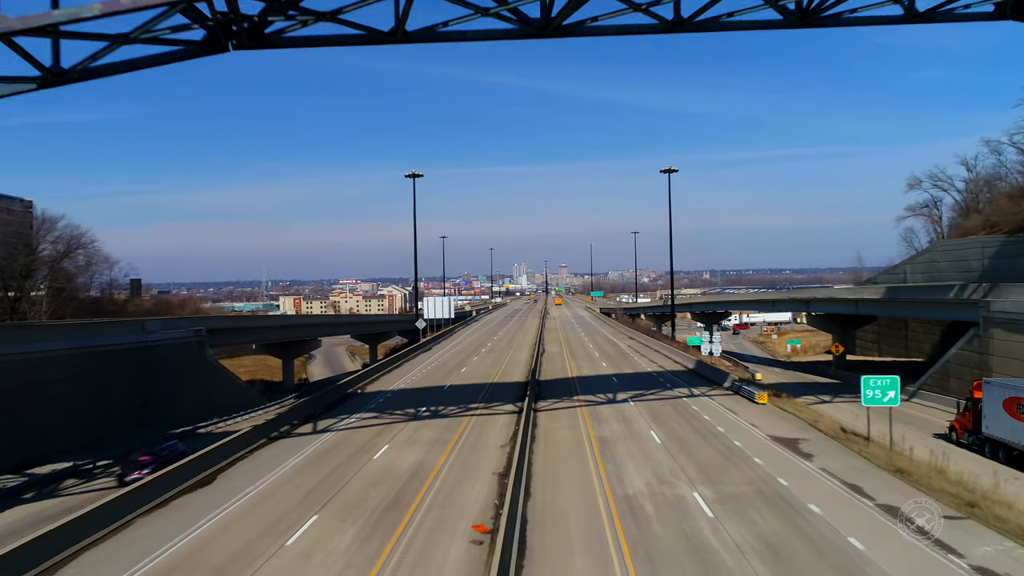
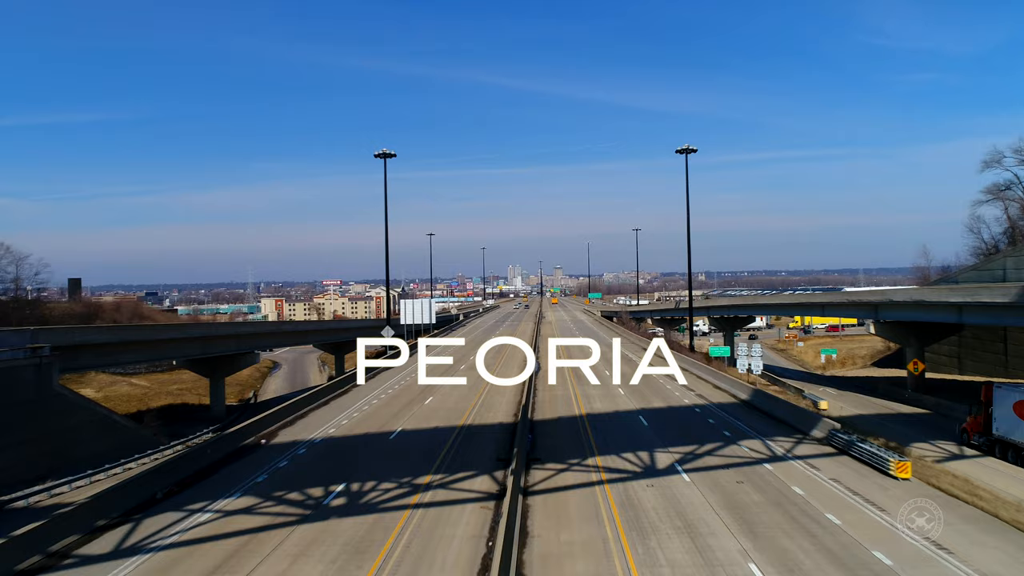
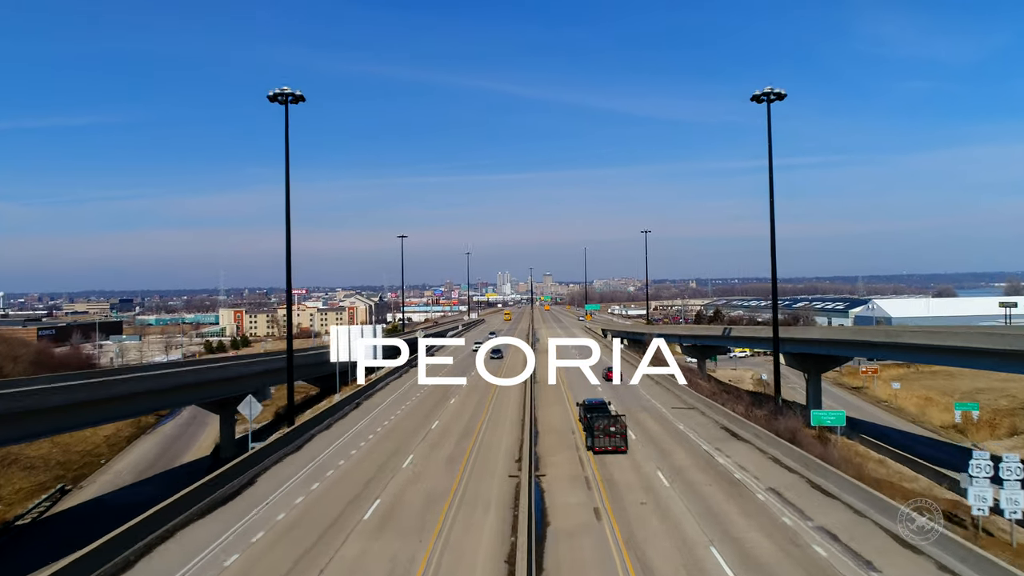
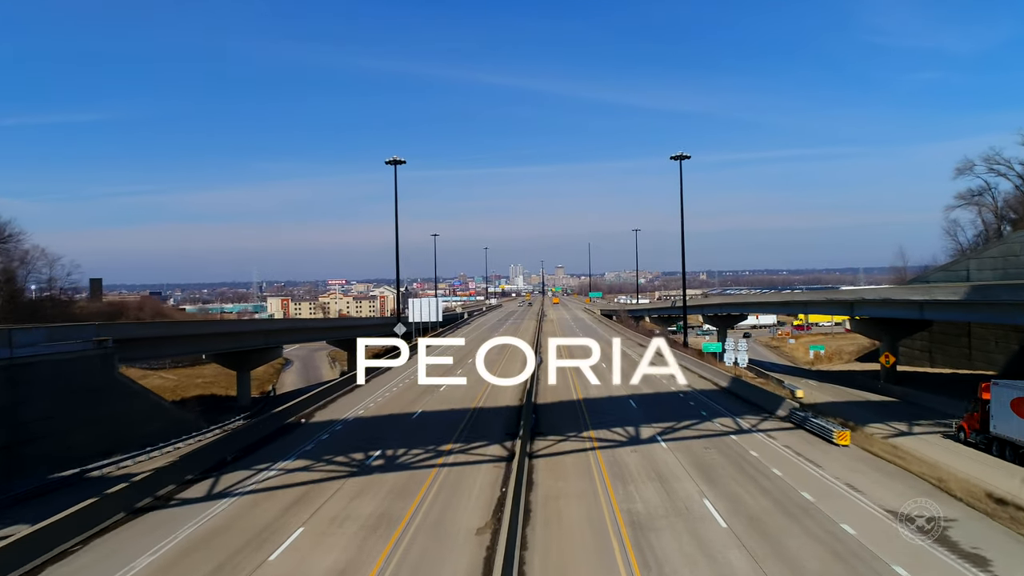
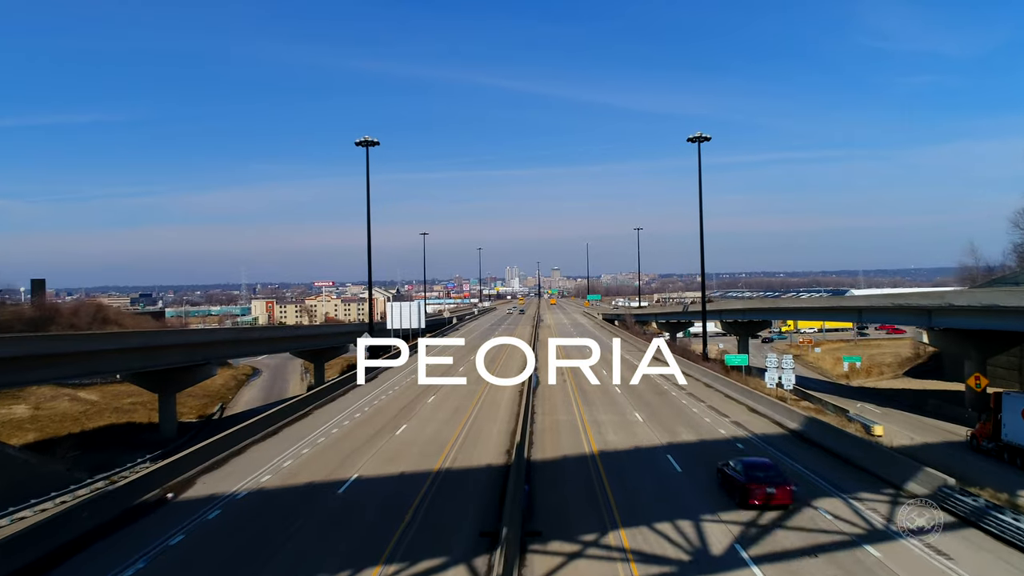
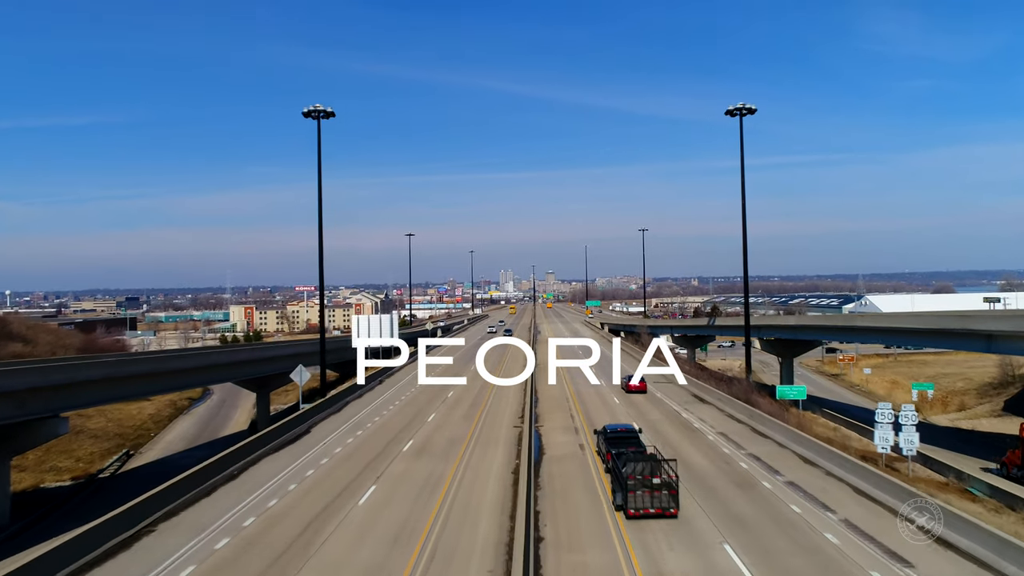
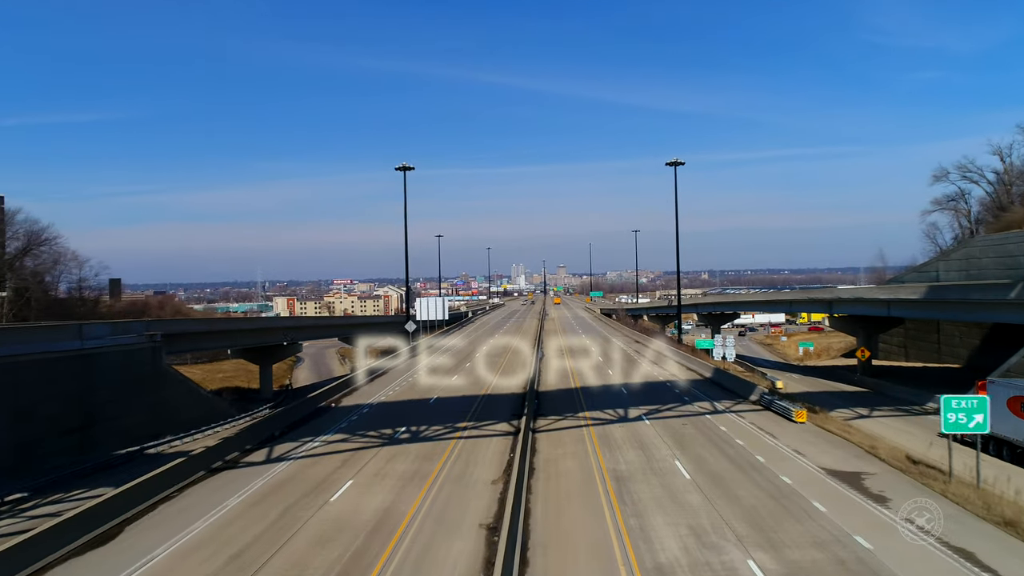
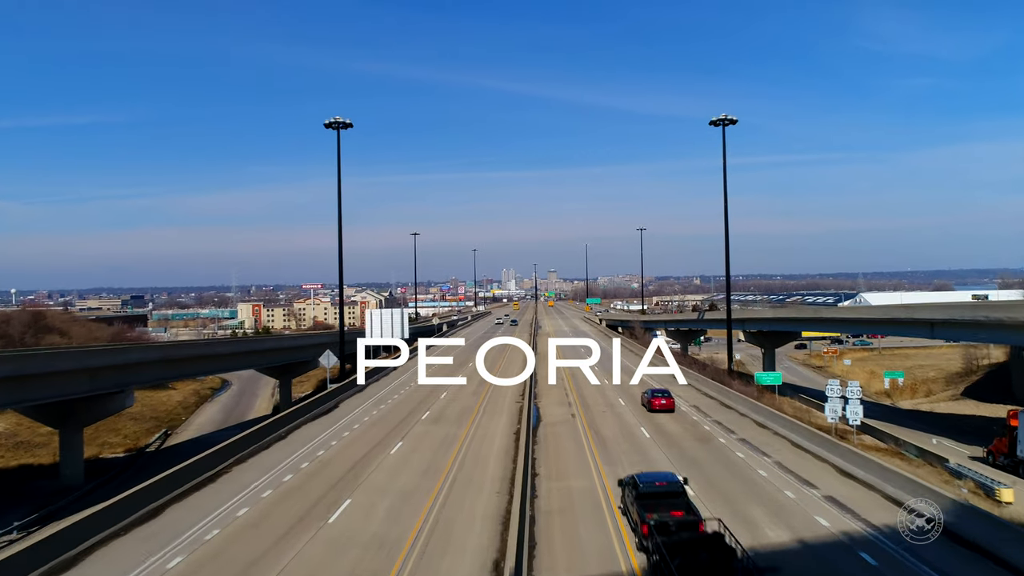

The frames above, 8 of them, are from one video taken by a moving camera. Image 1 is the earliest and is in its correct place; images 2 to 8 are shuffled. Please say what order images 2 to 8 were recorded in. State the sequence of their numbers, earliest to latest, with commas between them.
7, 4, 2, 5, 8, 6, 3
